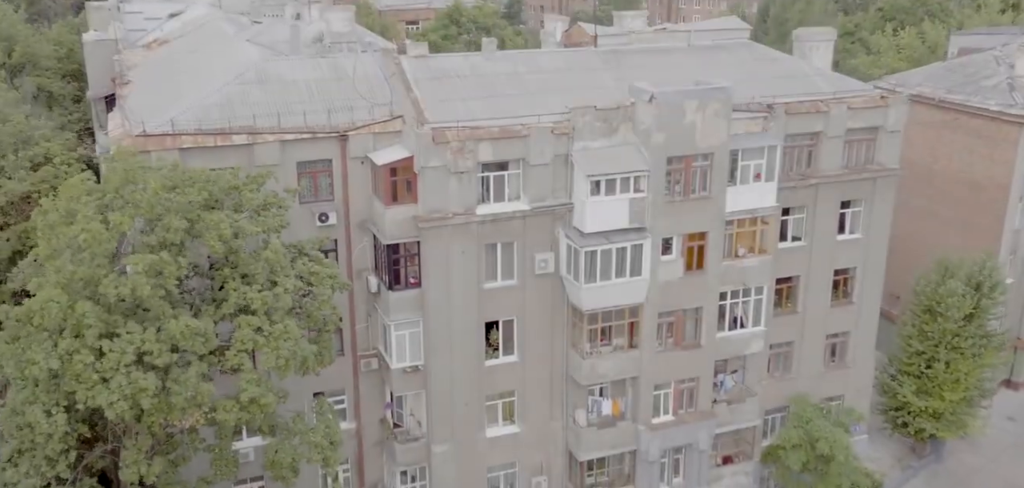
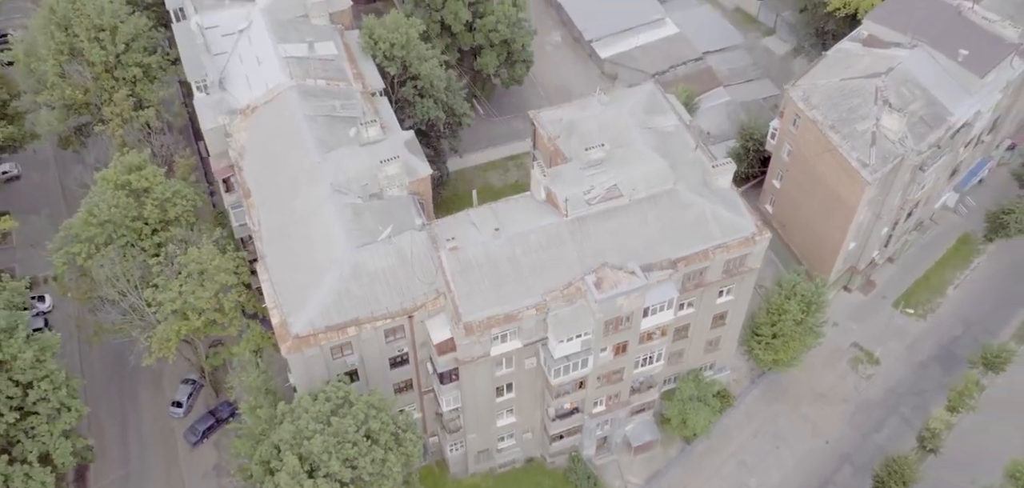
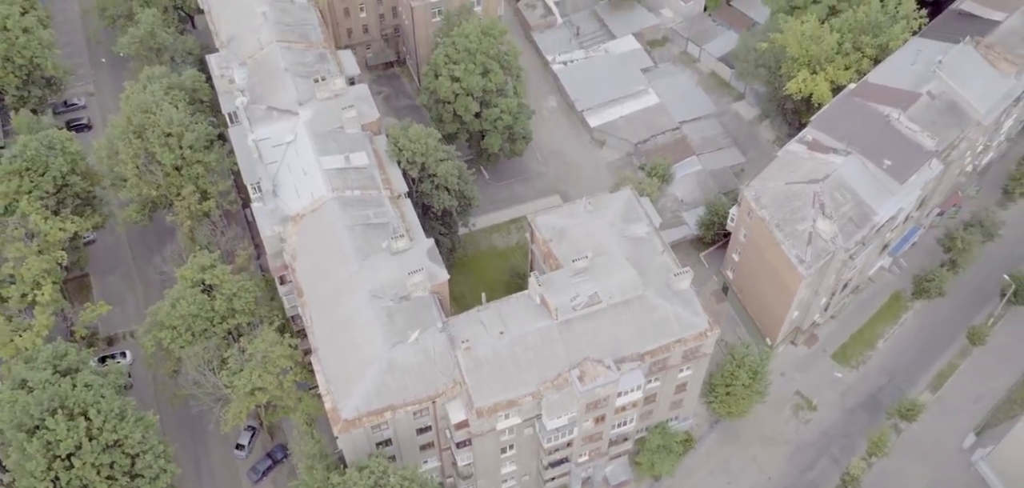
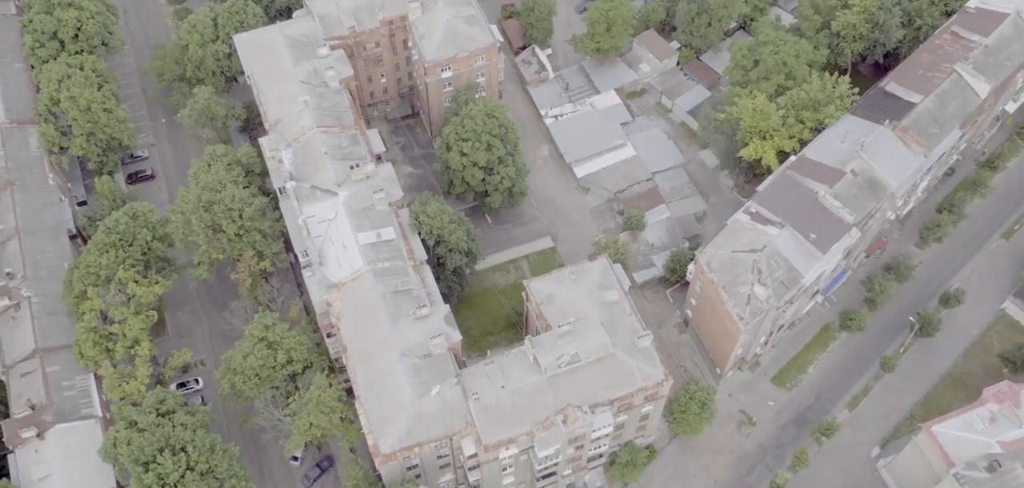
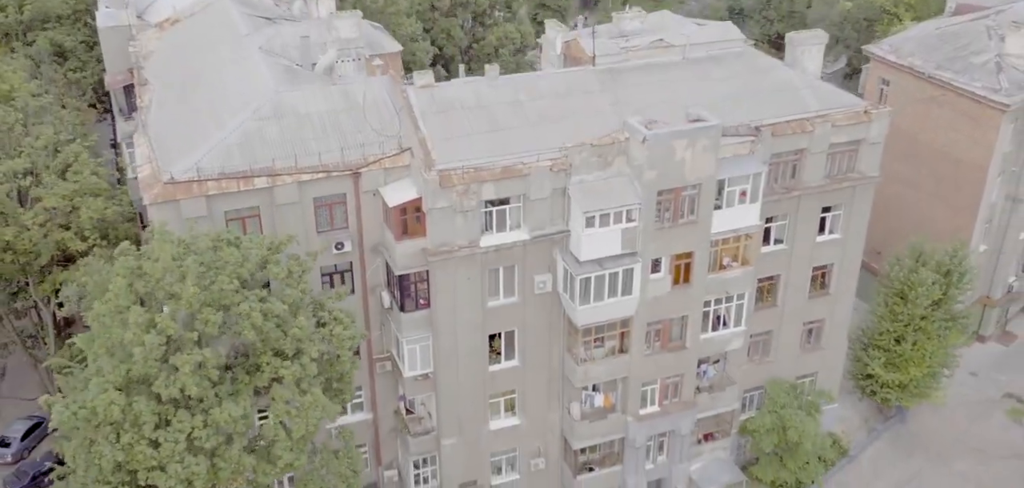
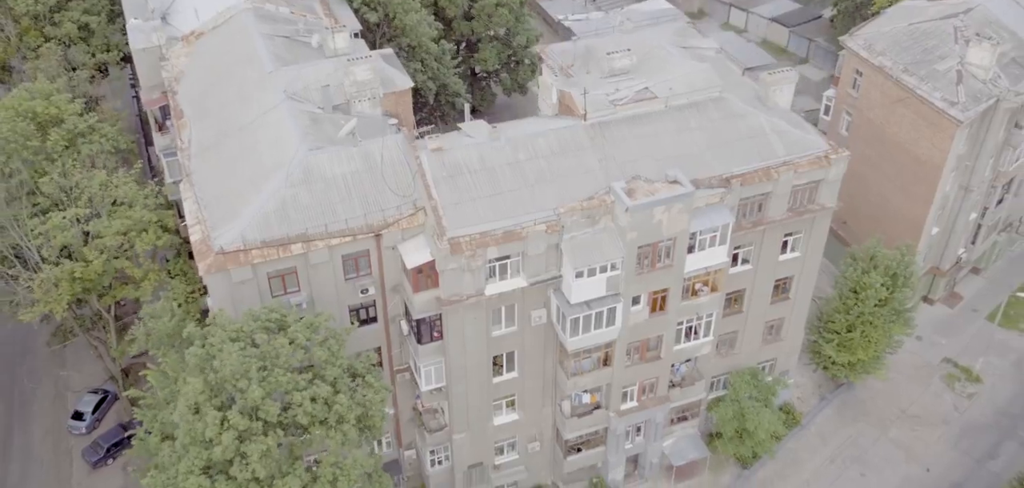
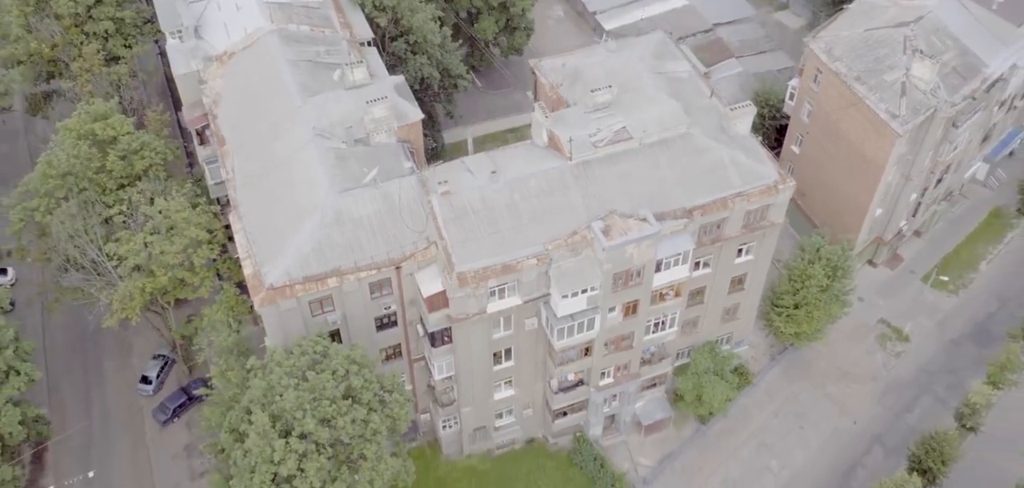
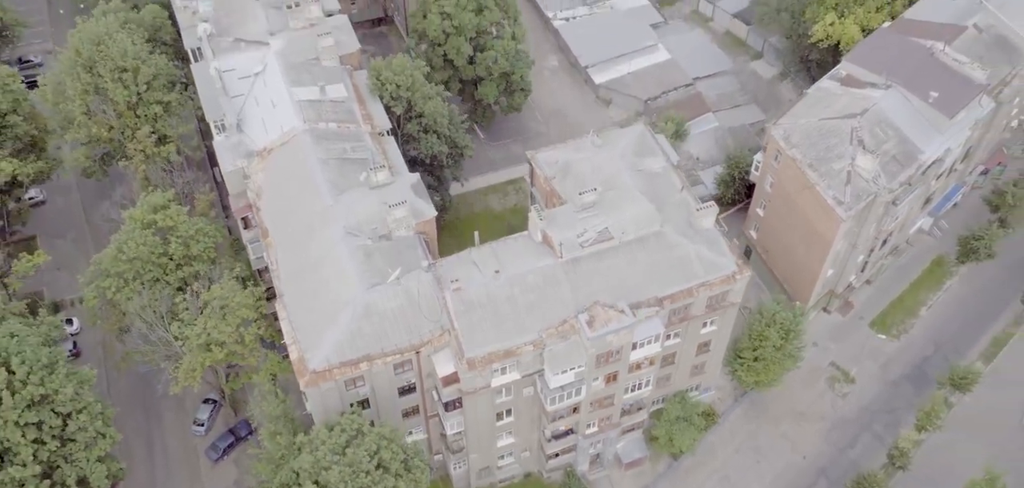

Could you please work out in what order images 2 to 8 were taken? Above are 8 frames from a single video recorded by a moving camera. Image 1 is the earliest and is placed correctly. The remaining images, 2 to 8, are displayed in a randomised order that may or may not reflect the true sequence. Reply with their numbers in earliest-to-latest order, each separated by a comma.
5, 6, 7, 2, 8, 3, 4
